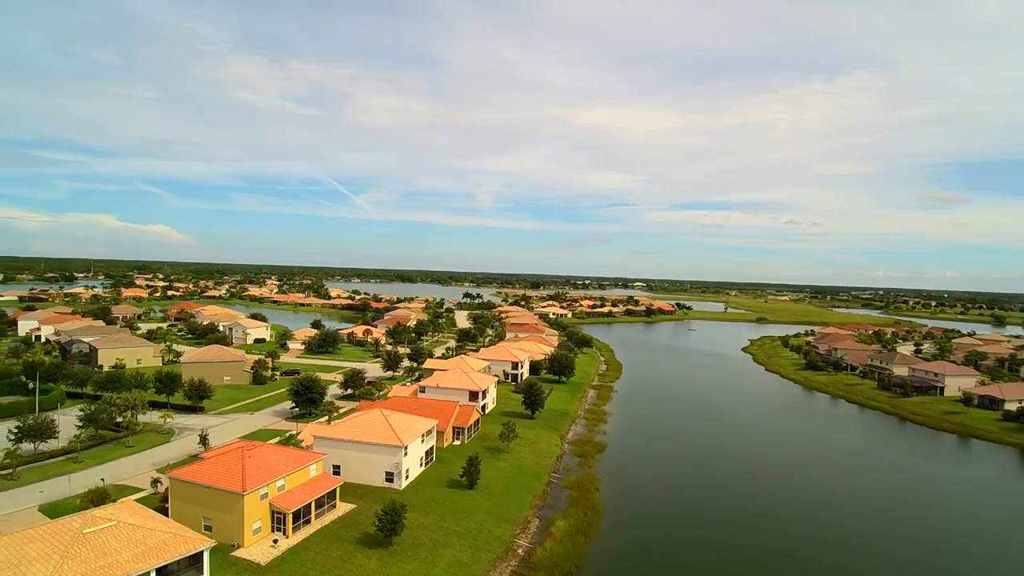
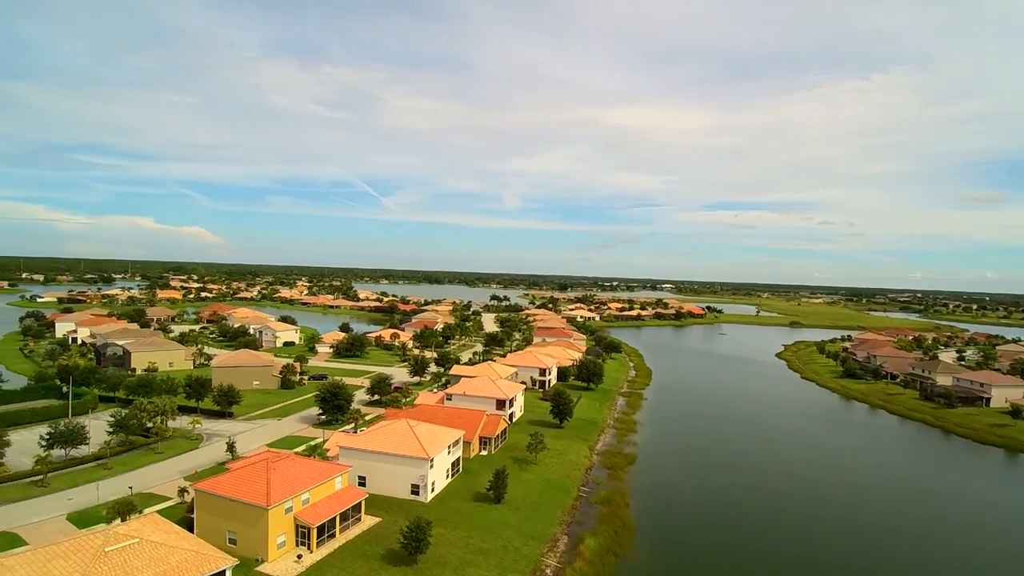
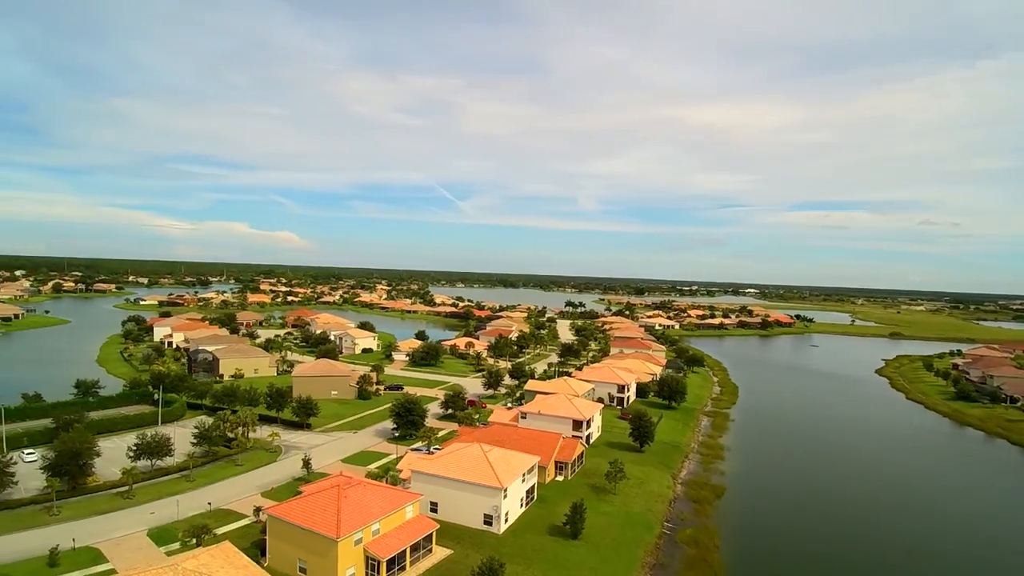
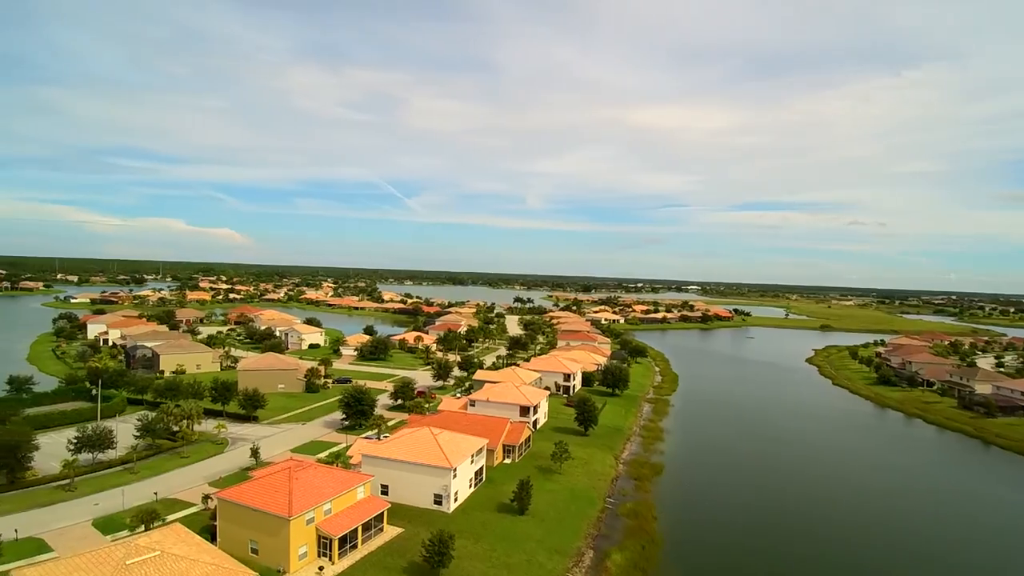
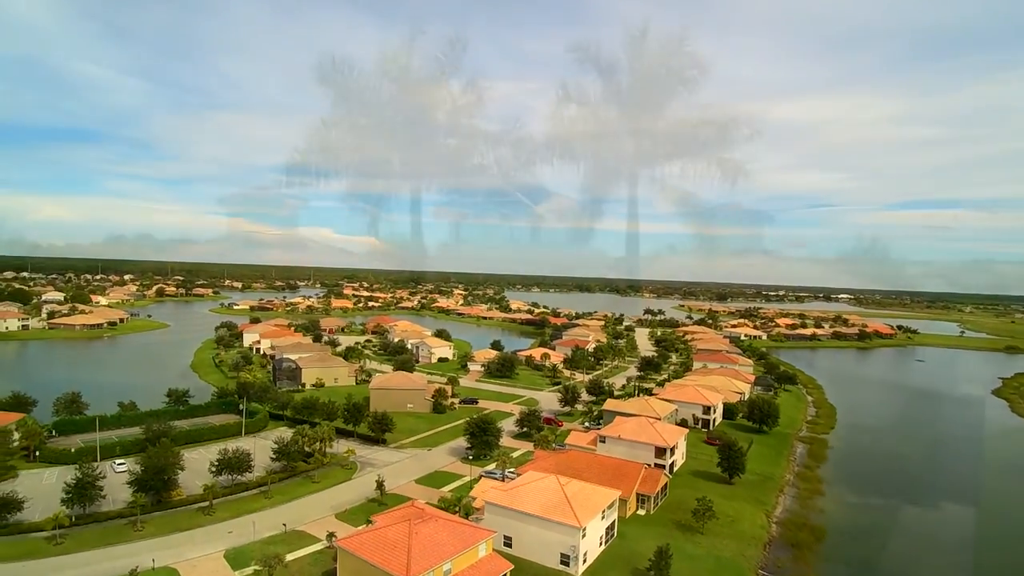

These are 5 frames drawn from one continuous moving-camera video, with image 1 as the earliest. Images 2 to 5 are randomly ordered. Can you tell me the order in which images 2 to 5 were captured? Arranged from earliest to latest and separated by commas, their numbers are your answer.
2, 4, 3, 5
